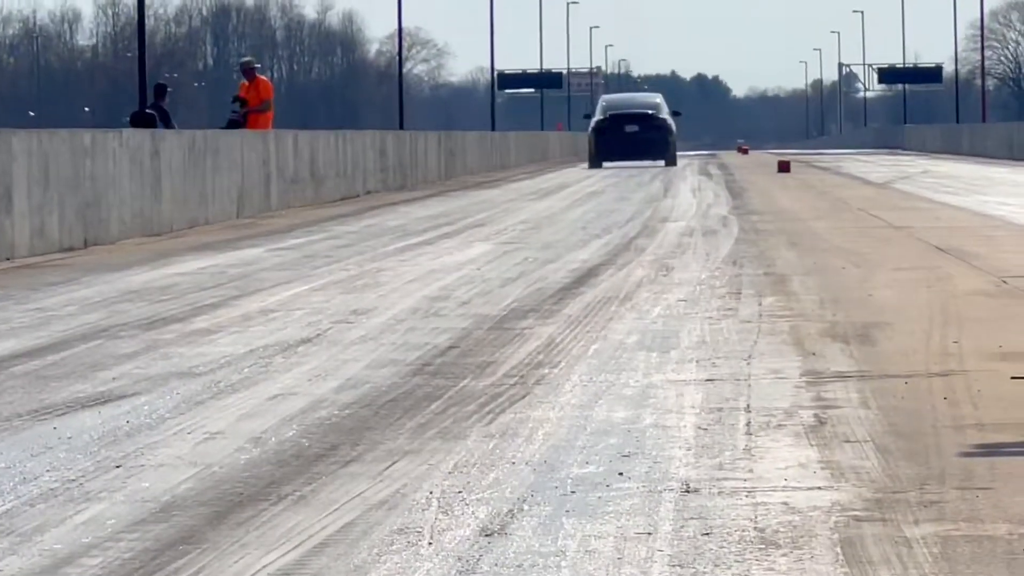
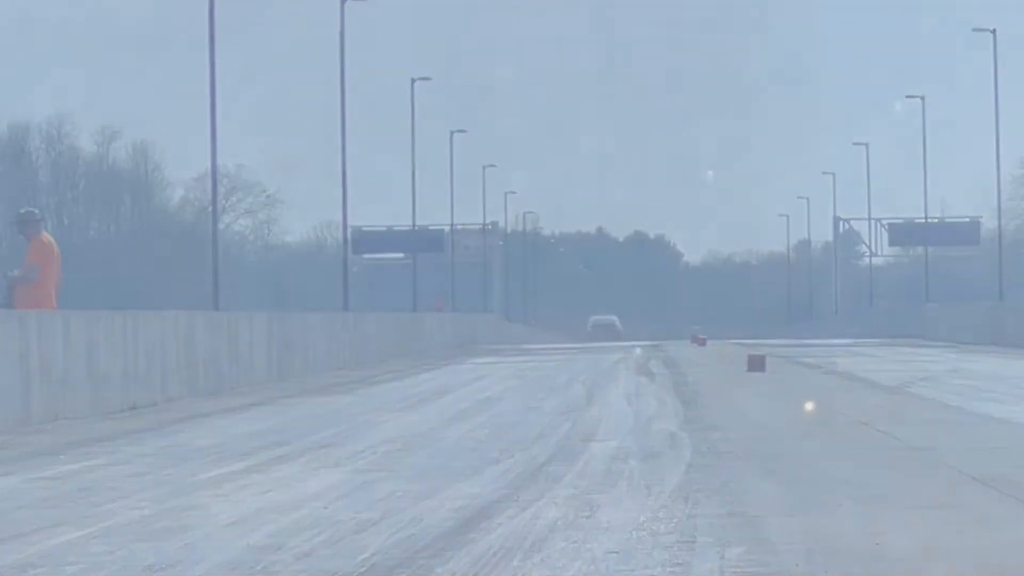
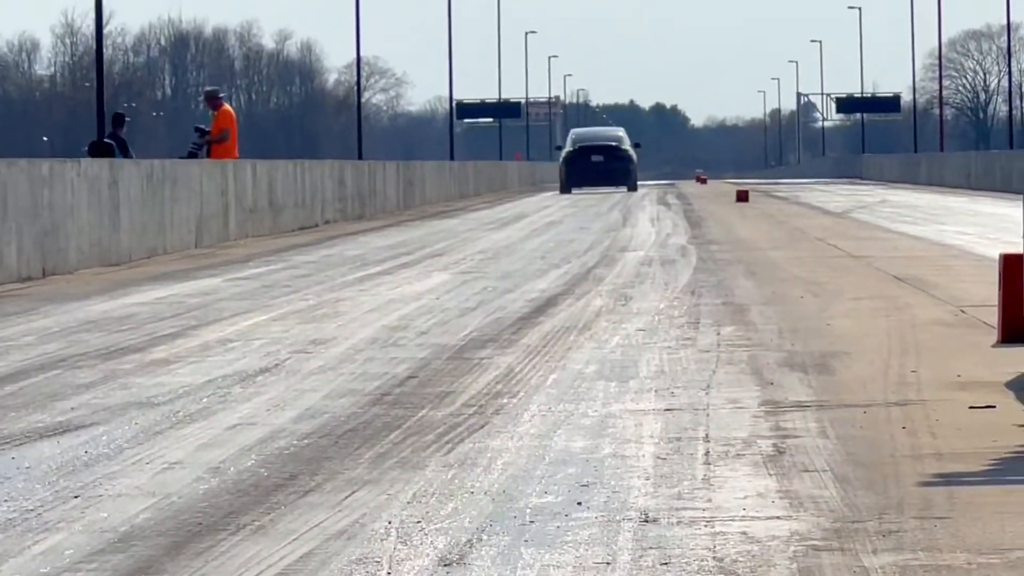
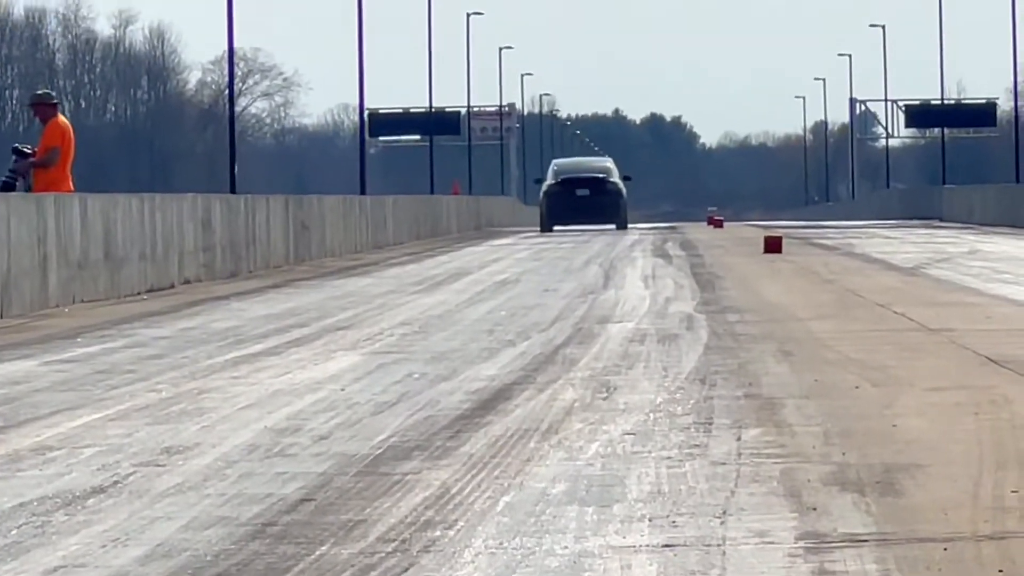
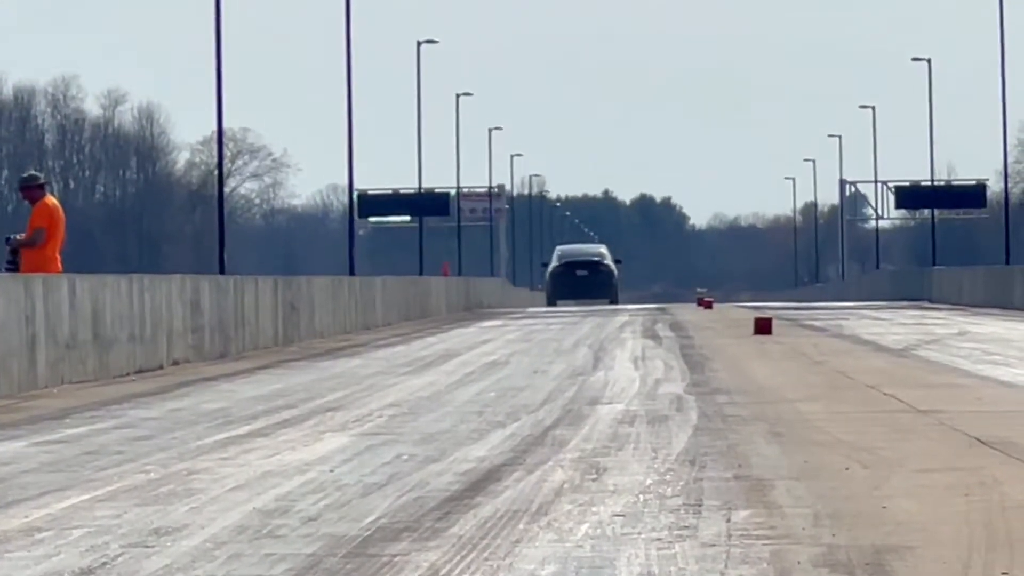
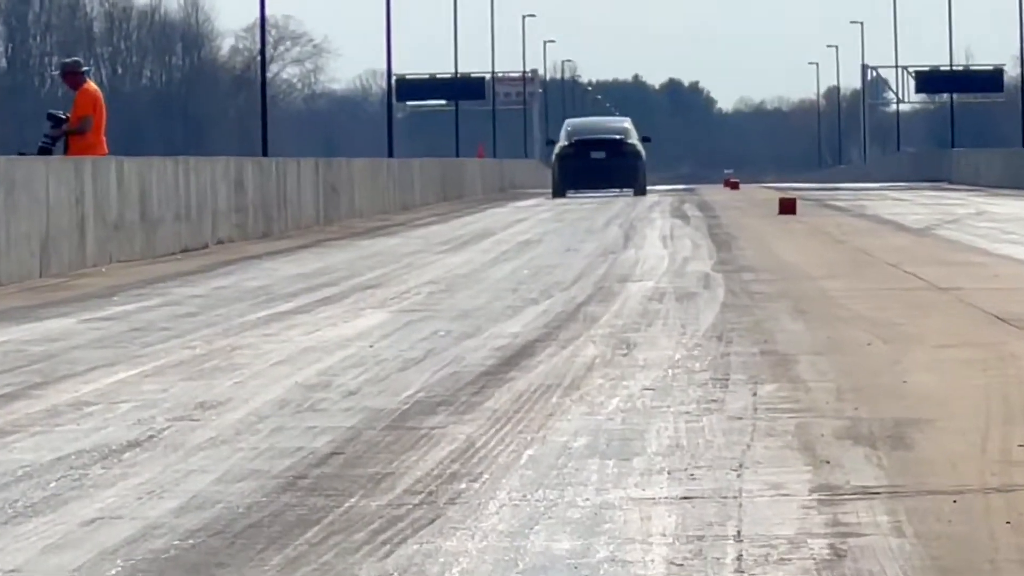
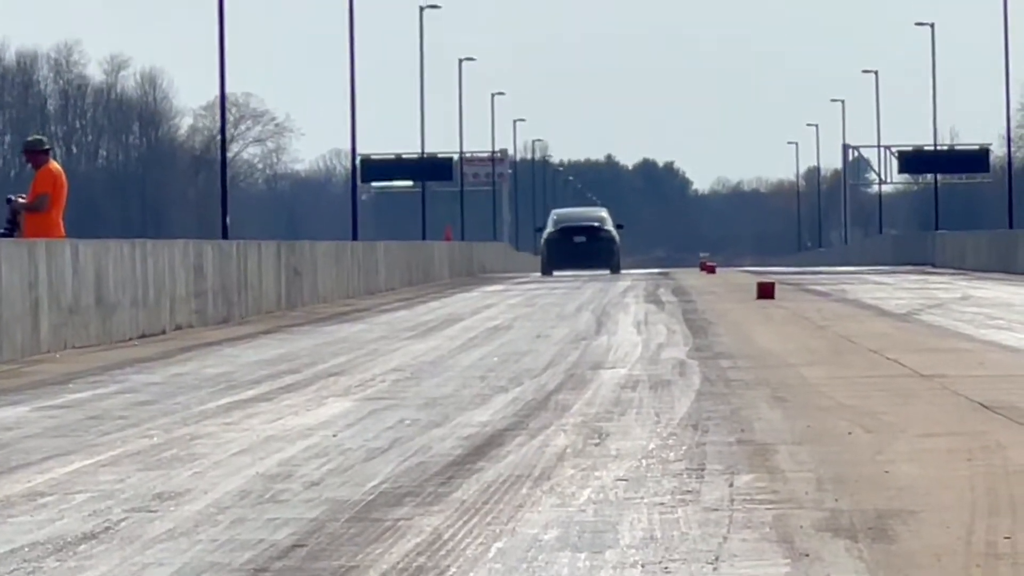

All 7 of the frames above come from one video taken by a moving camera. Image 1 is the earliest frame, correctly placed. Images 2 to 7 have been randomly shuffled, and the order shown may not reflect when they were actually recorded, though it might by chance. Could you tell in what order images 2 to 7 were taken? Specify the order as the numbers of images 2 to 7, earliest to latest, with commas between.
3, 6, 4, 7, 5, 2
